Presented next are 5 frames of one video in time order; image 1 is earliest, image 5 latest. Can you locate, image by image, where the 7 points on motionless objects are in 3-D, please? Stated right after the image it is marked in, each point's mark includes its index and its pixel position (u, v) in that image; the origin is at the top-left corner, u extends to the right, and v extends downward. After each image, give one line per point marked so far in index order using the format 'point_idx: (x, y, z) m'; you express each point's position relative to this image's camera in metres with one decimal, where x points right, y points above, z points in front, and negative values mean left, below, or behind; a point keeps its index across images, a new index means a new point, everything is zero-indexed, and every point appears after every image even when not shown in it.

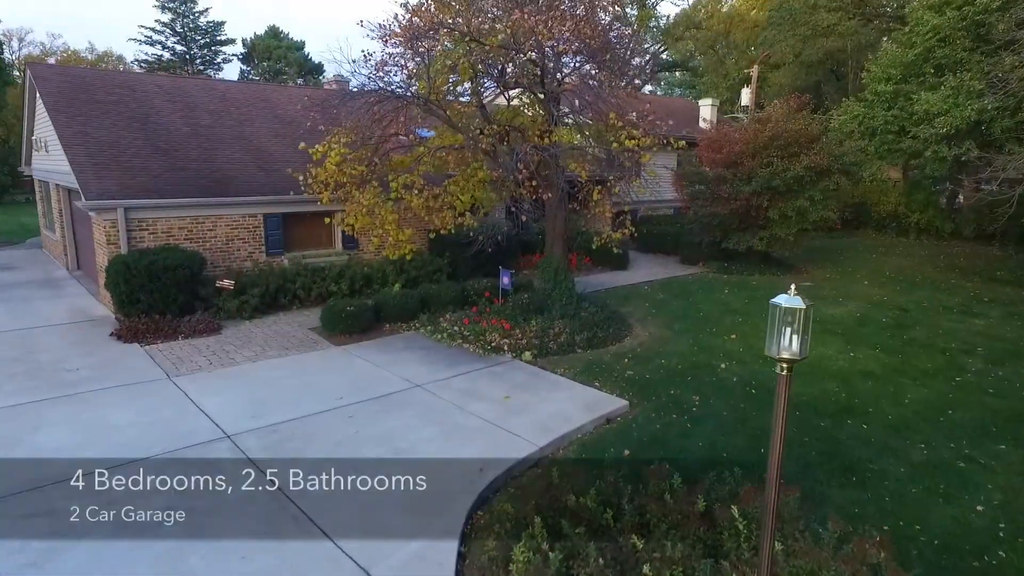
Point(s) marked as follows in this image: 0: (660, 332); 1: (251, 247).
0: (+3.0, -0.9, +10.9) m
1: (-5.9, +0.9, +12.0) m
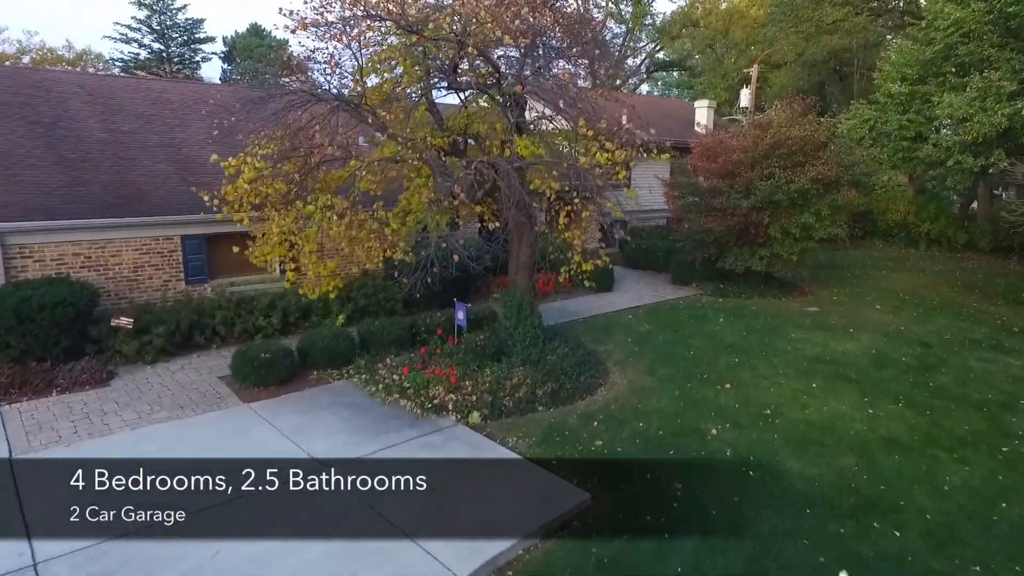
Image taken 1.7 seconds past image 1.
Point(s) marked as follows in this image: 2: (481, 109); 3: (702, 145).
0: (+2.2, -1.6, +9.2) m
1: (-6.7, +0.3, +10.3) m
2: (-0.5, +3.1, +9.0) m
3: (+5.2, +3.8, +14.6) m
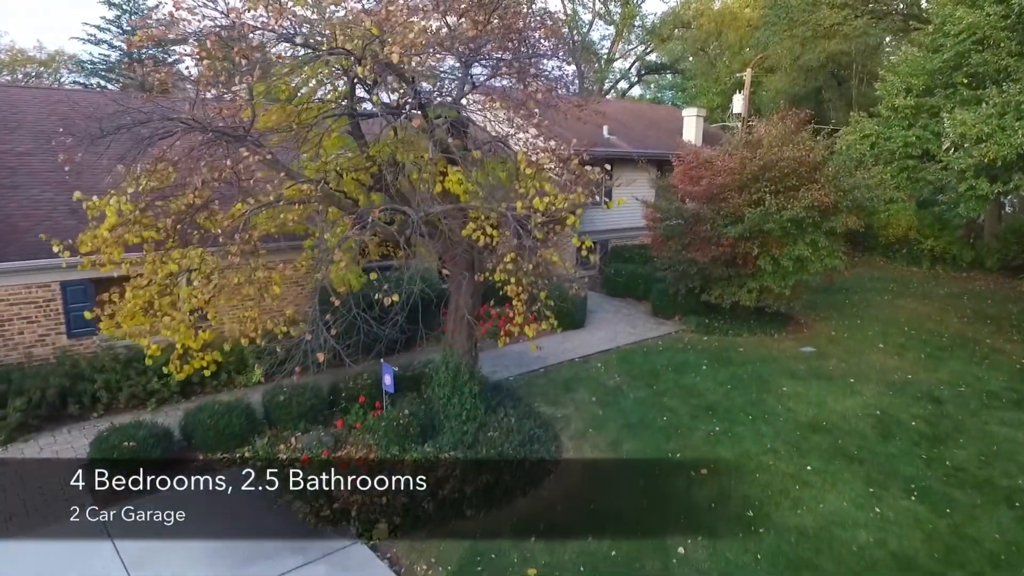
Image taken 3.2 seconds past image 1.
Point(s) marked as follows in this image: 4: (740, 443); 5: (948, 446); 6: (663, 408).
0: (+1.3, -2.5, +7.6) m
1: (-7.6, -0.6, +8.7) m
2: (-1.5, +2.2, +7.4) m
3: (+4.2, +3.0, +13.0) m
4: (+3.5, -2.4, +8.2) m
5: (+6.8, -2.5, +8.4) m
6: (+2.6, -2.1, +9.2) m
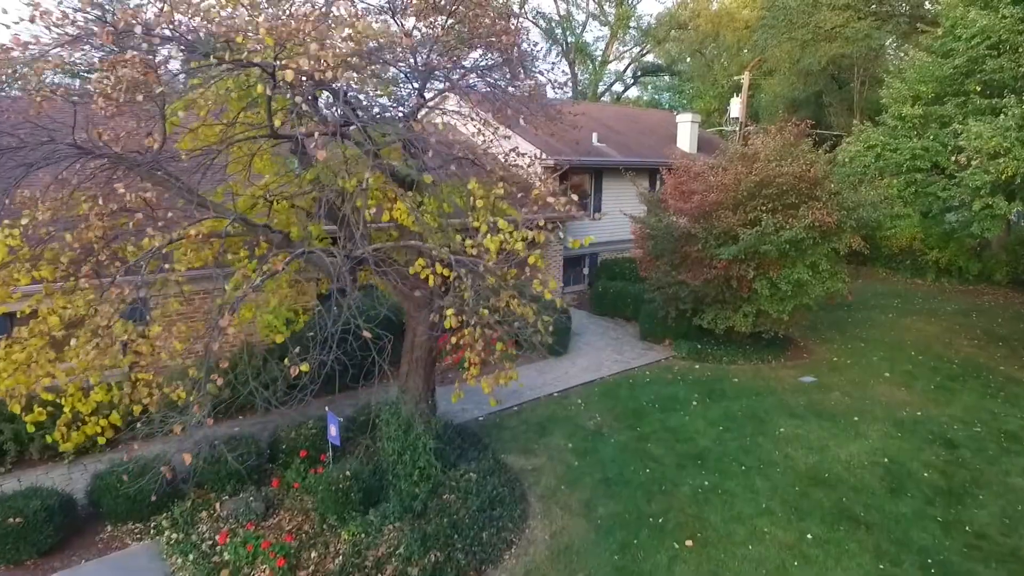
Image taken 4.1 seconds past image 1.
0: (+0.8, -3.0, +6.7) m
1: (-8.1, -1.2, +7.7) m
2: (-2.0, +1.7, +6.5) m
3: (+3.6, +2.4, +12.1) m
4: (+2.9, -2.9, +7.2) m
5: (+6.3, -3.0, +7.4) m
6: (+2.1, -2.6, +8.2) m
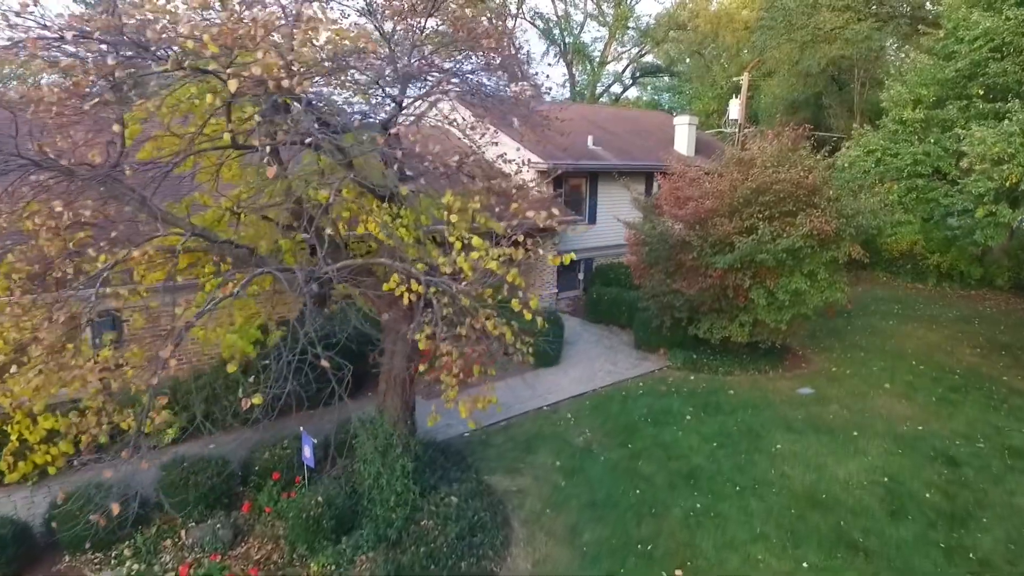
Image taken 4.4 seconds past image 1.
0: (+0.5, -3.2, +6.4) m
1: (-8.4, -1.4, +7.4) m
2: (-2.2, +1.5, +6.2) m
3: (+3.4, +2.2, +11.7) m
4: (+2.7, -3.1, +6.9) m
5: (+6.1, -3.2, +7.1) m
6: (+1.8, -2.8, +7.9) m
